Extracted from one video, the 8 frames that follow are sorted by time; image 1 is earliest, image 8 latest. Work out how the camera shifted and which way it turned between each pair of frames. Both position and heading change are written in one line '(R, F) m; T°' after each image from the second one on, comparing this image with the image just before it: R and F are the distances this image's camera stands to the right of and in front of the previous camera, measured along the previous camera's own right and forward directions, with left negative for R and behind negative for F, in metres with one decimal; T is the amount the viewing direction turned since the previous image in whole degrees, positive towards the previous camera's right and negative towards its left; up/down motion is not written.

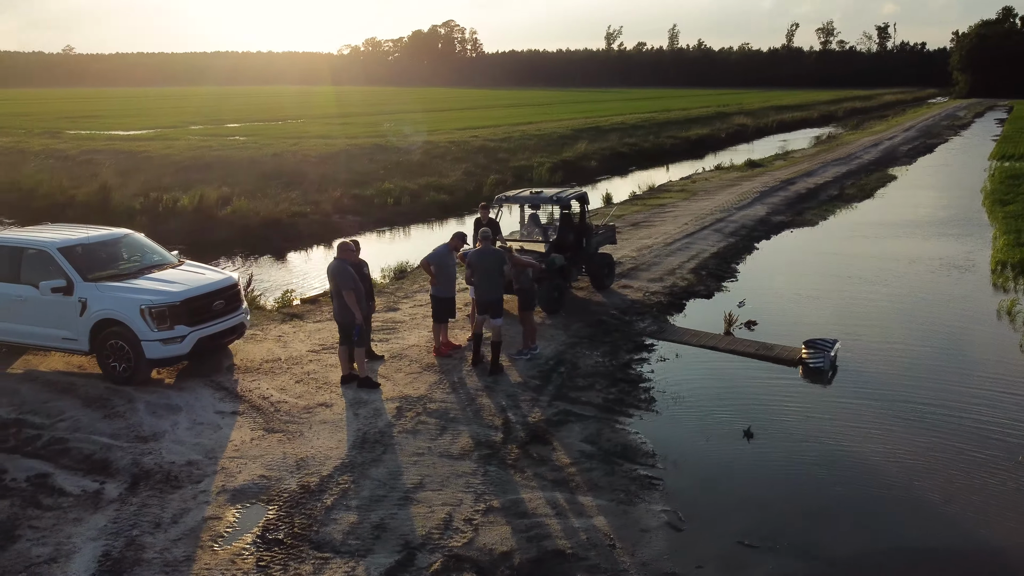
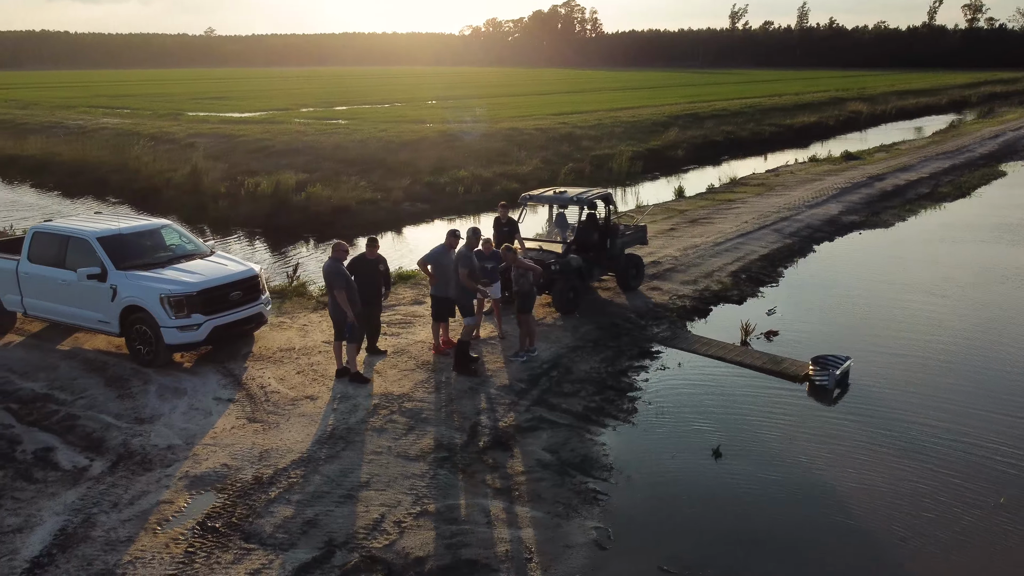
(+1.3, 0.0) m; -8°
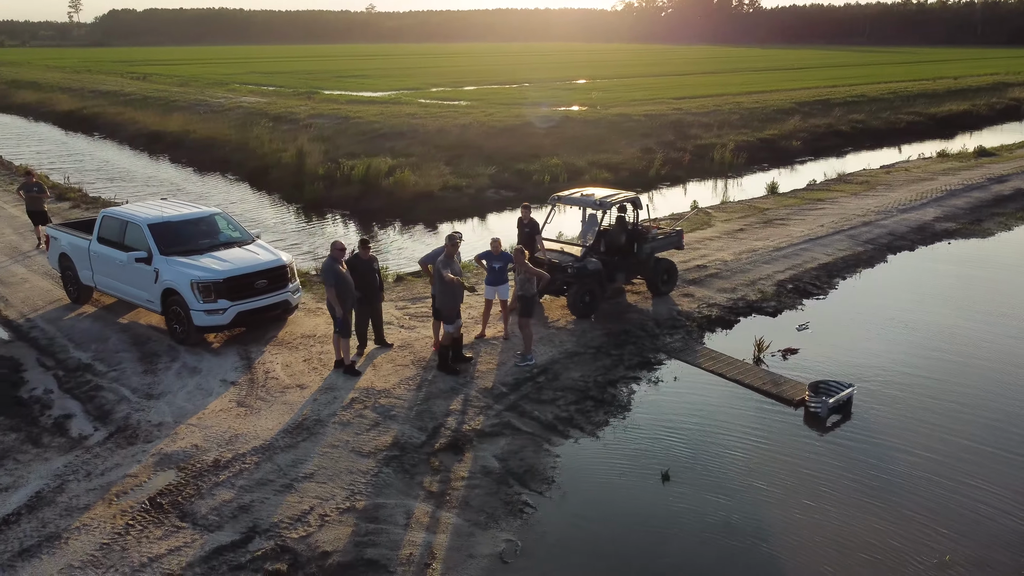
(+1.7, 0.0) m; -10°
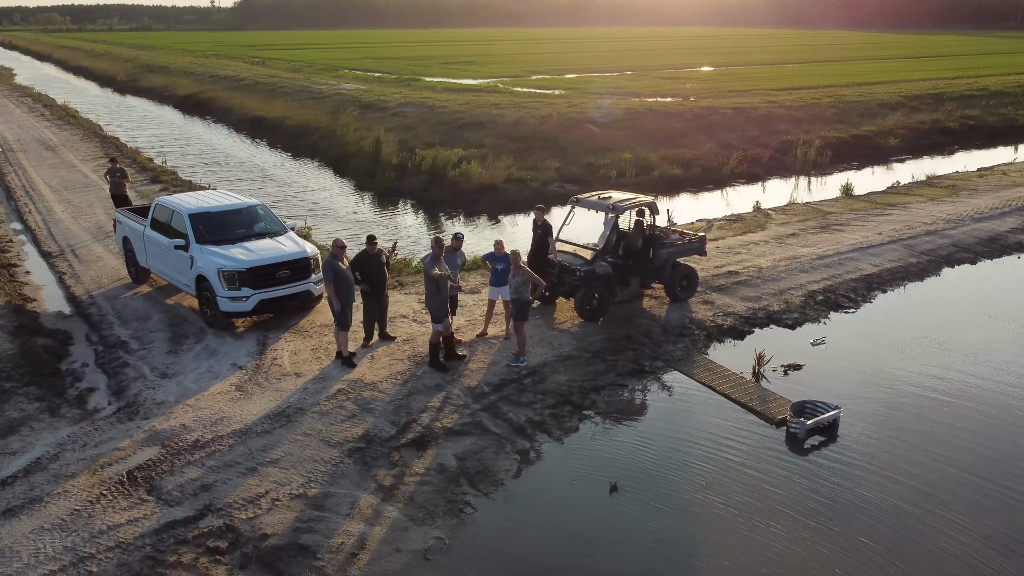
(+1.4, -0.1) m; -8°
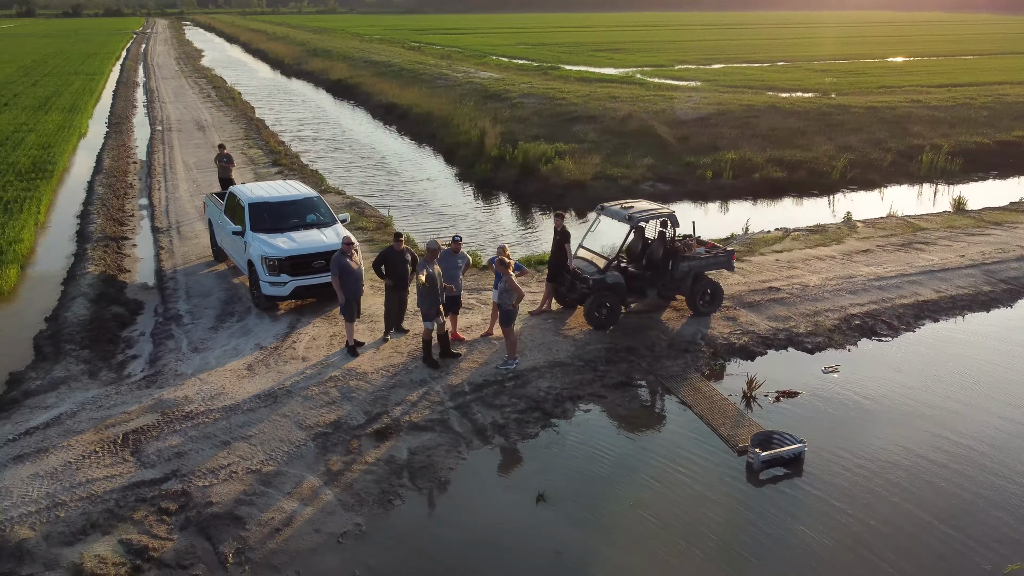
(+2.0, -0.2) m; -11°
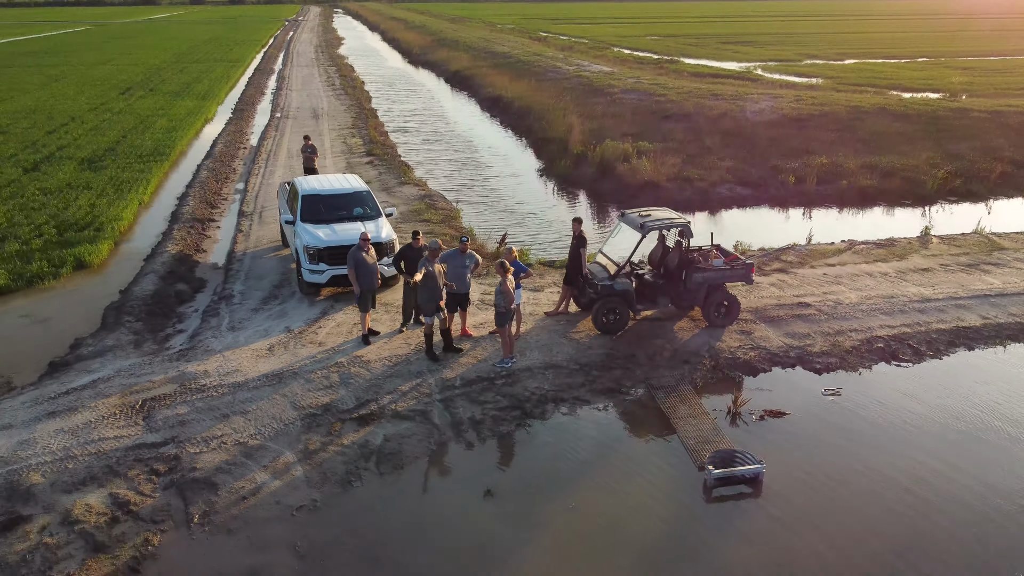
(+1.7, -0.3) m; -9°
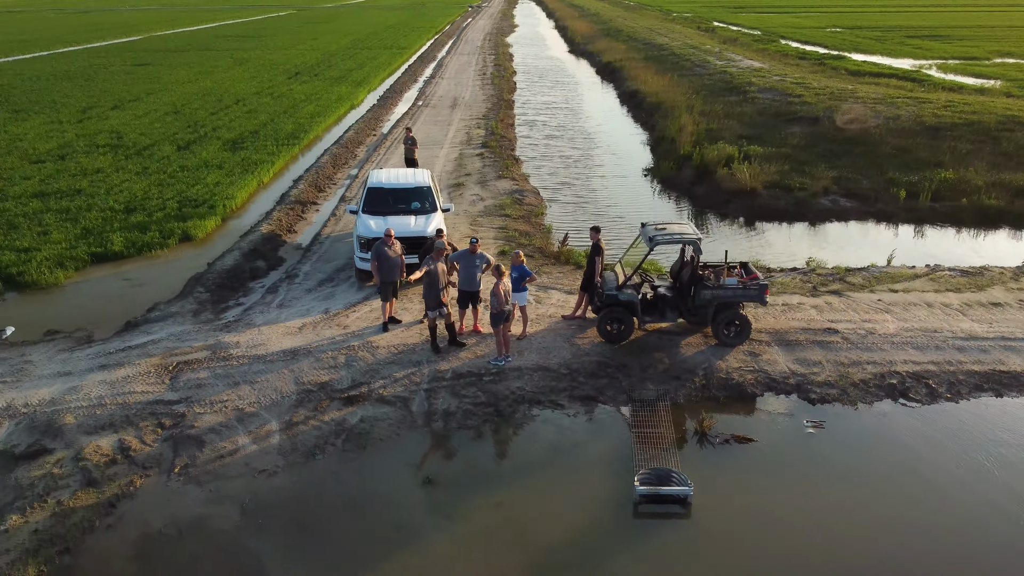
(+2.4, -0.3) m; -12°
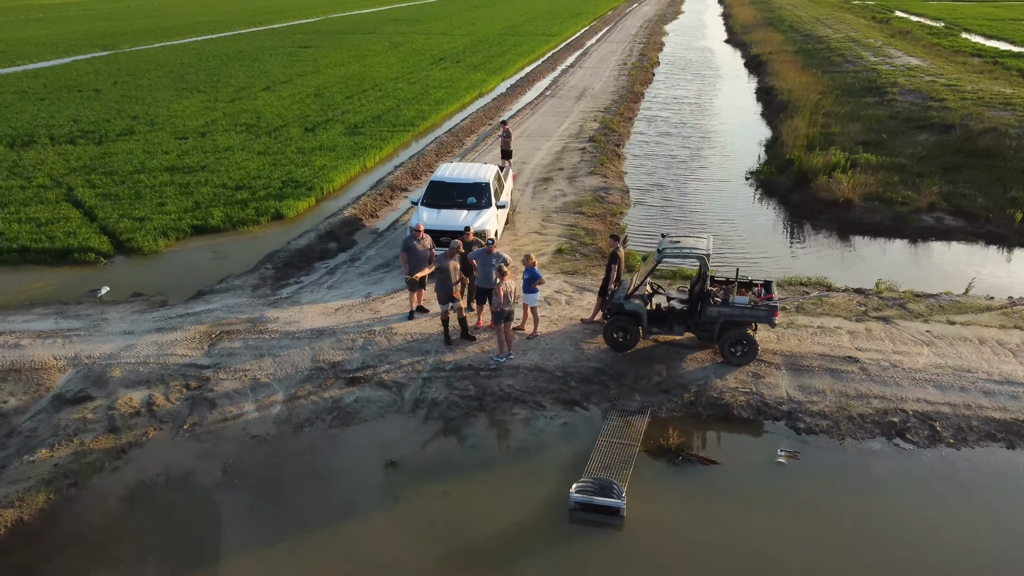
(+2.2, -0.2) m; -11°
